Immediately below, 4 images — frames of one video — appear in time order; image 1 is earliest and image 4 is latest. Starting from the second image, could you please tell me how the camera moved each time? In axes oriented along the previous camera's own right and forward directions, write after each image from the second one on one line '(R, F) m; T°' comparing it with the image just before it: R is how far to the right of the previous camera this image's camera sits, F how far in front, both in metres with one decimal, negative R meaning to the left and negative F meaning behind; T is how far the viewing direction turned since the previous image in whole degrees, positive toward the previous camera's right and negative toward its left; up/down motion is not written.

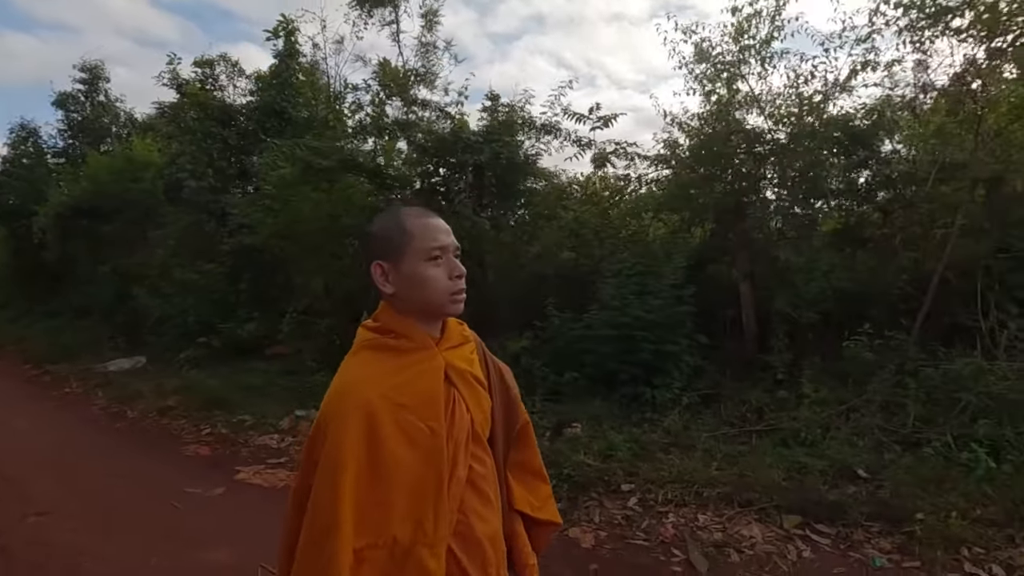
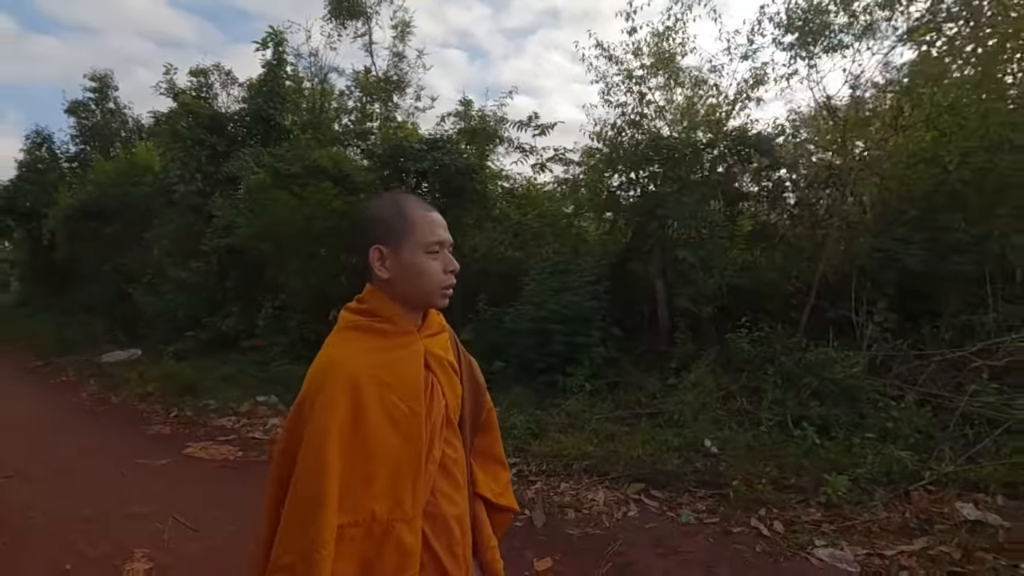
(+1.3, -0.7) m; -2°
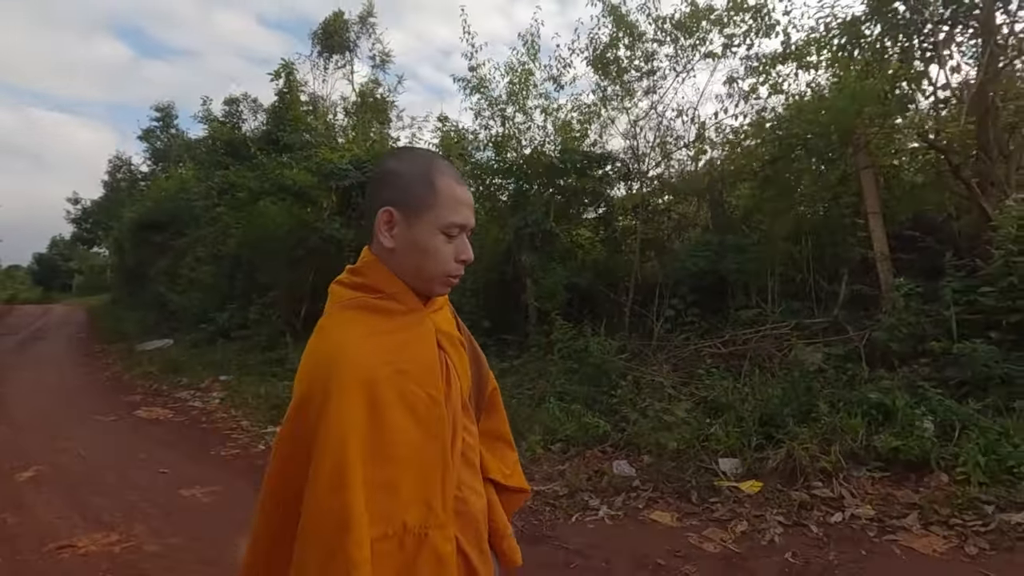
(+3.4, -1.1) m; -8°
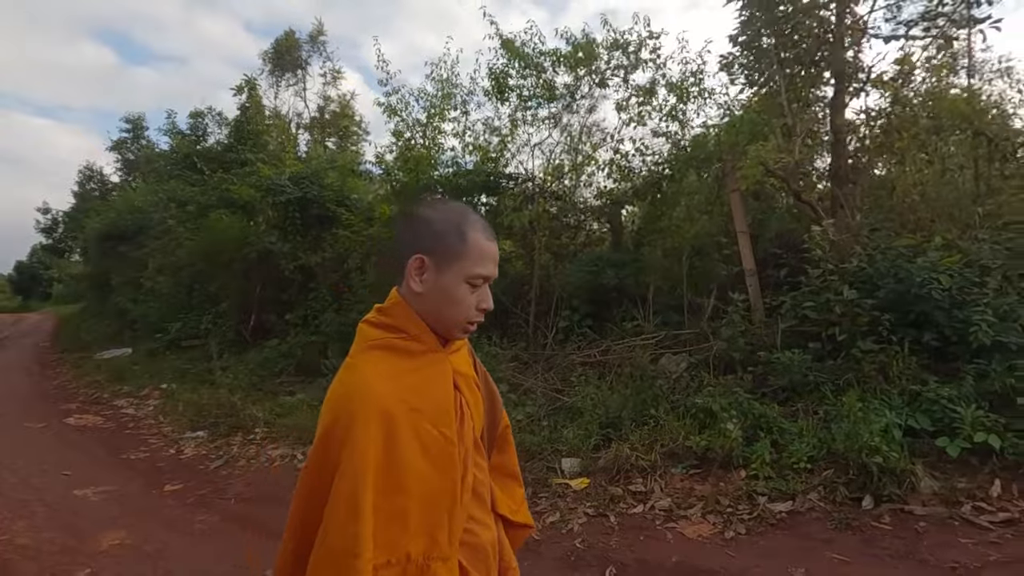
(+1.3, -0.5) m; +1°
